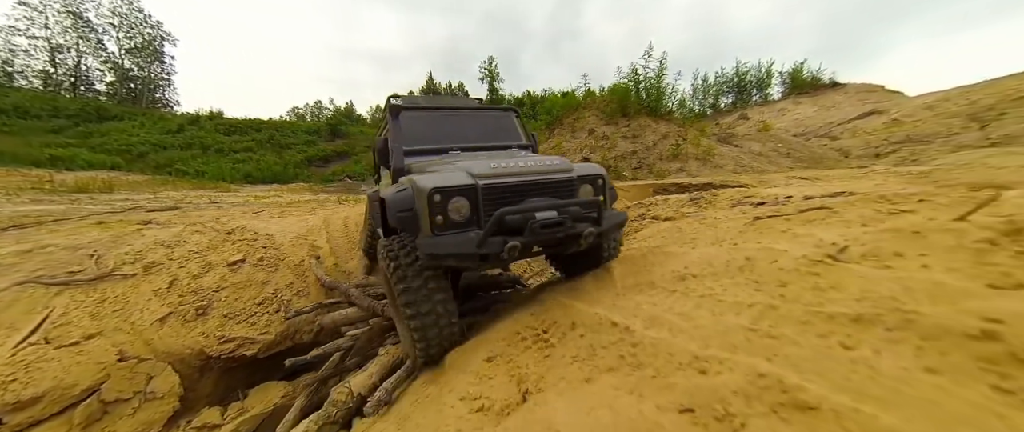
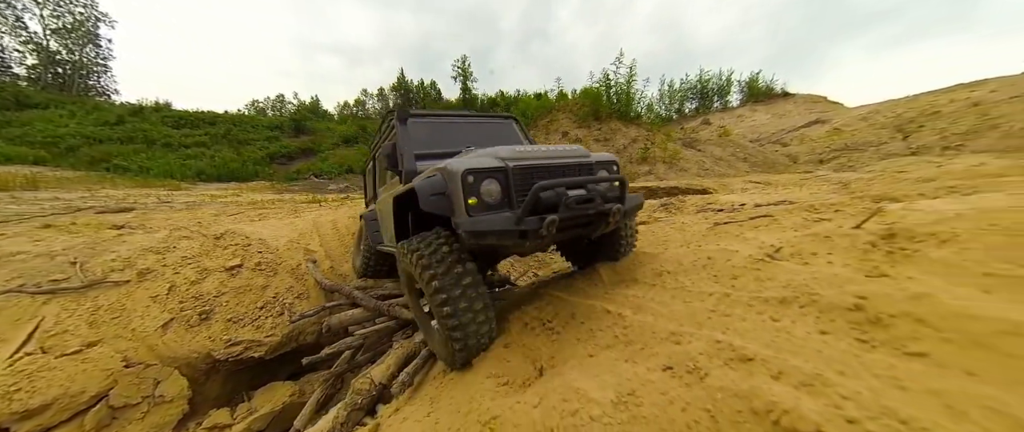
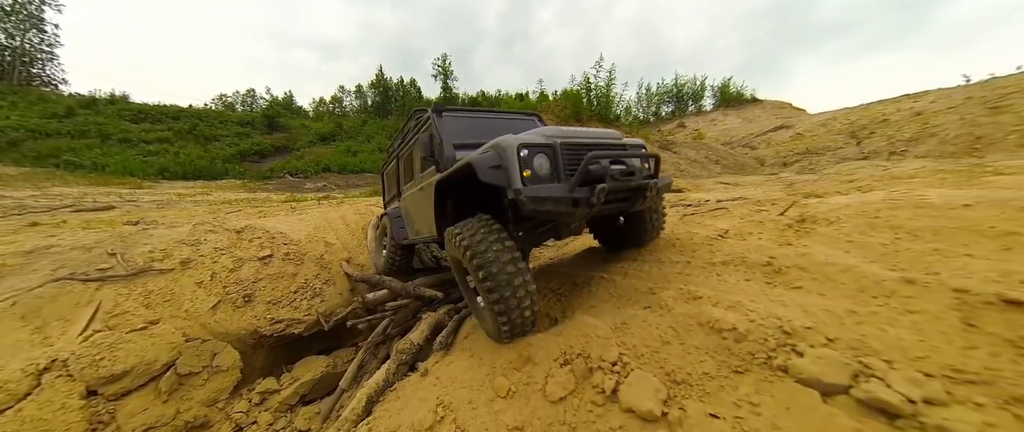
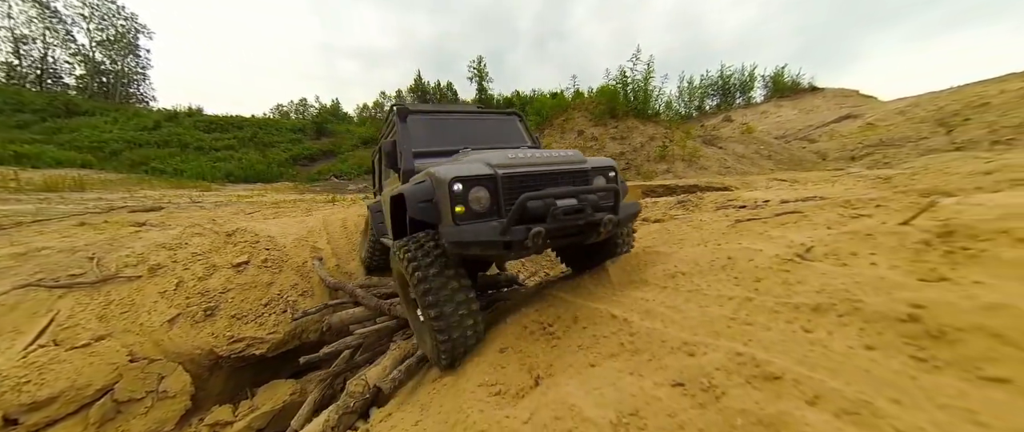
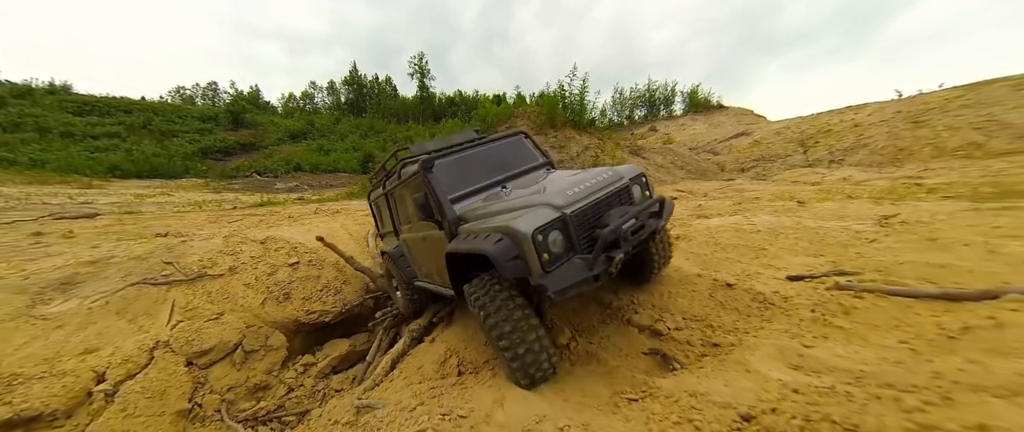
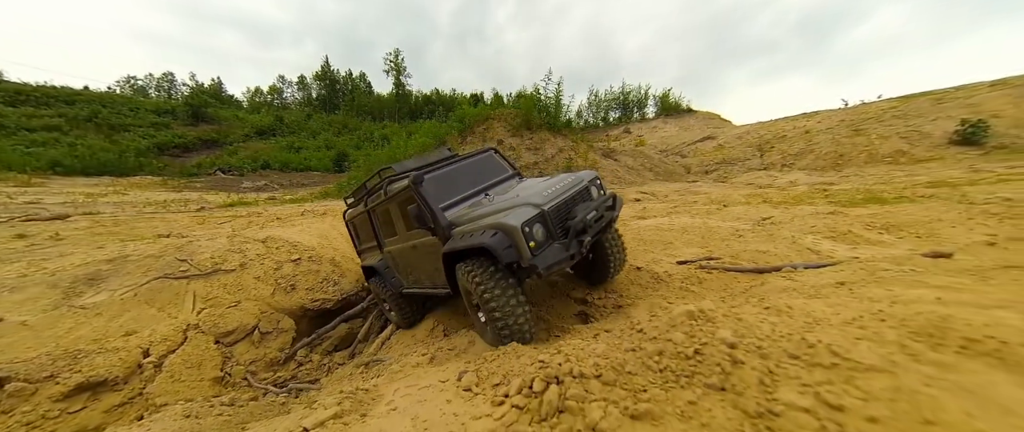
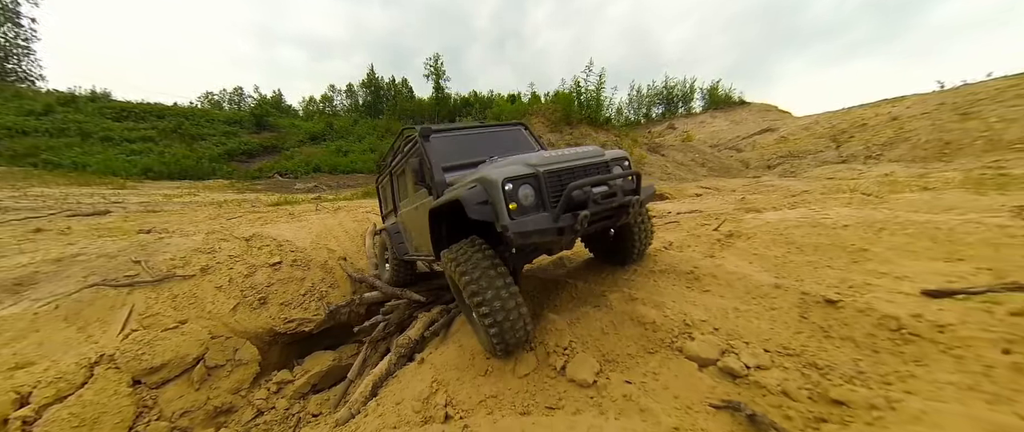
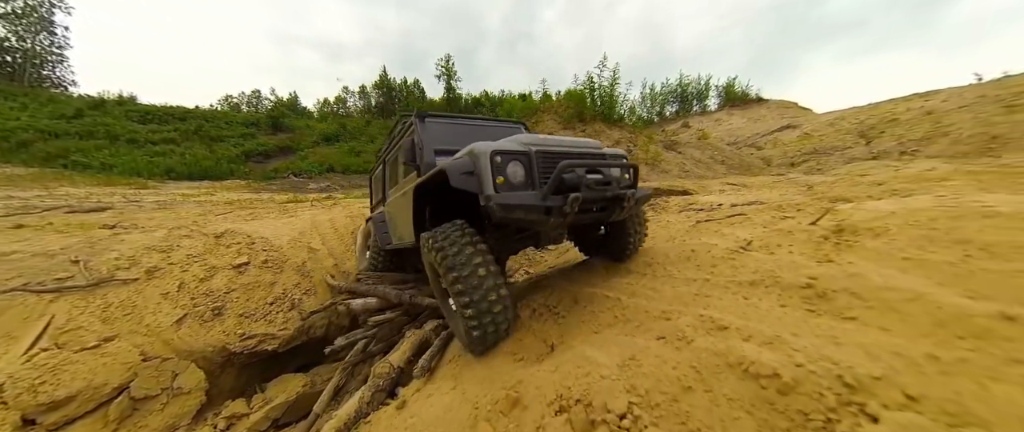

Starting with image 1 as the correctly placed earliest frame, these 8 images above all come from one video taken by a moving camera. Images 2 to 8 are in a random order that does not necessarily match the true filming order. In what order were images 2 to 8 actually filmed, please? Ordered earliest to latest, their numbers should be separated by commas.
4, 2, 8, 3, 7, 5, 6
